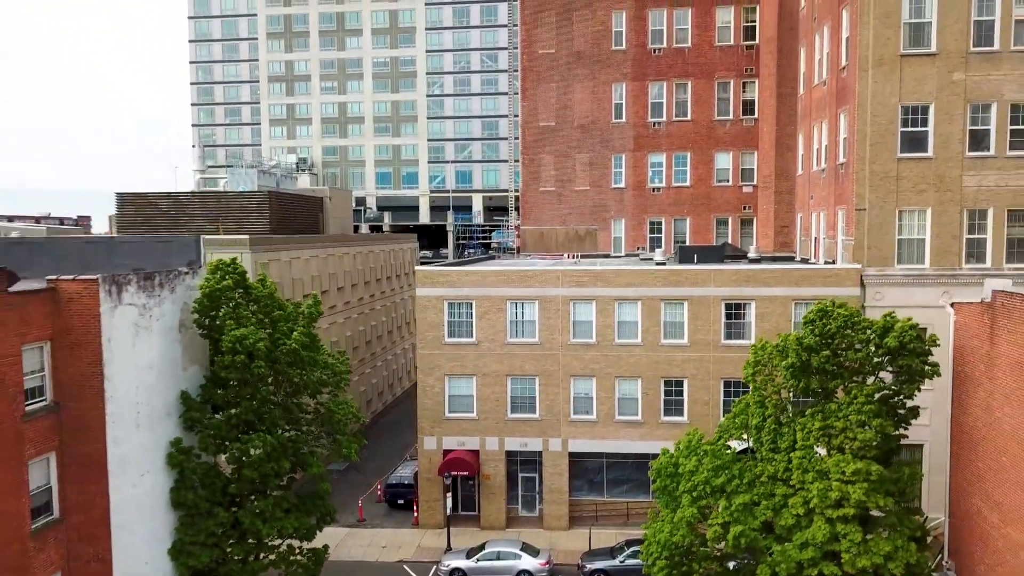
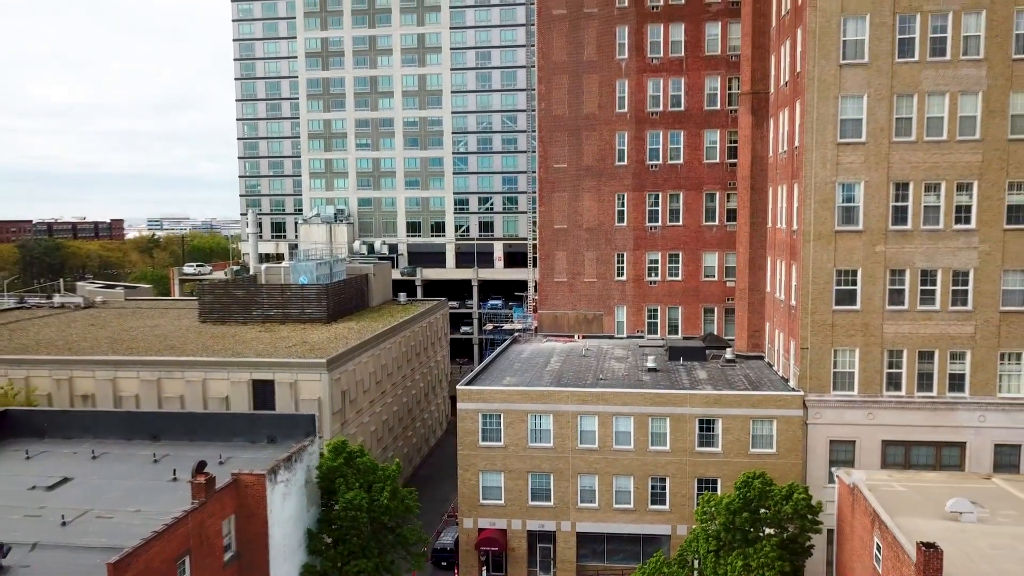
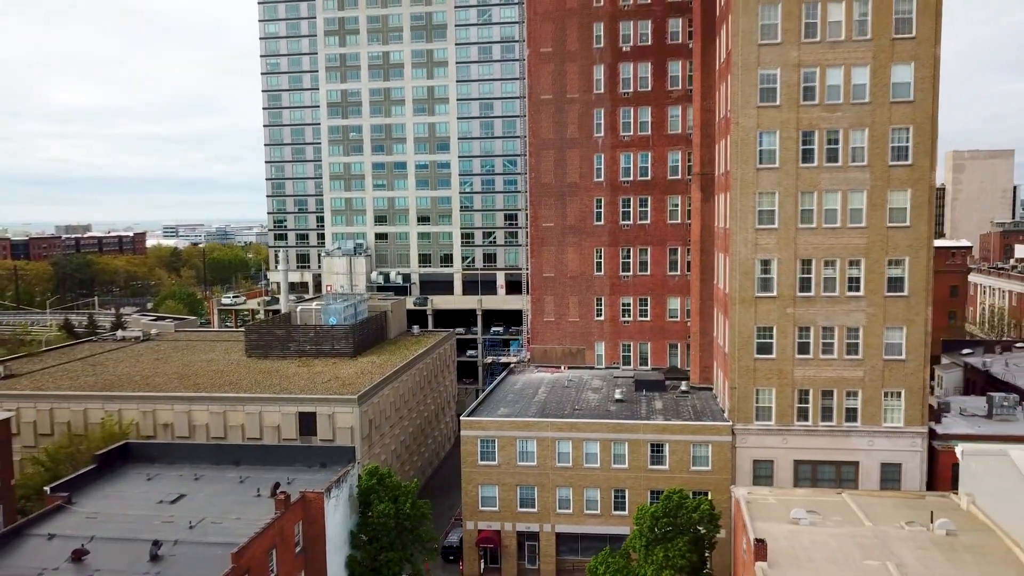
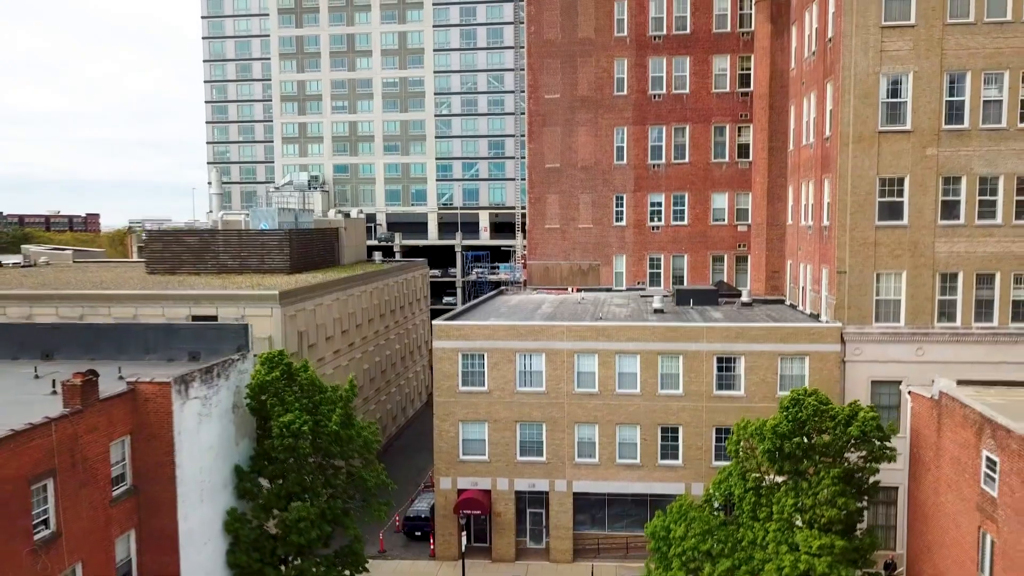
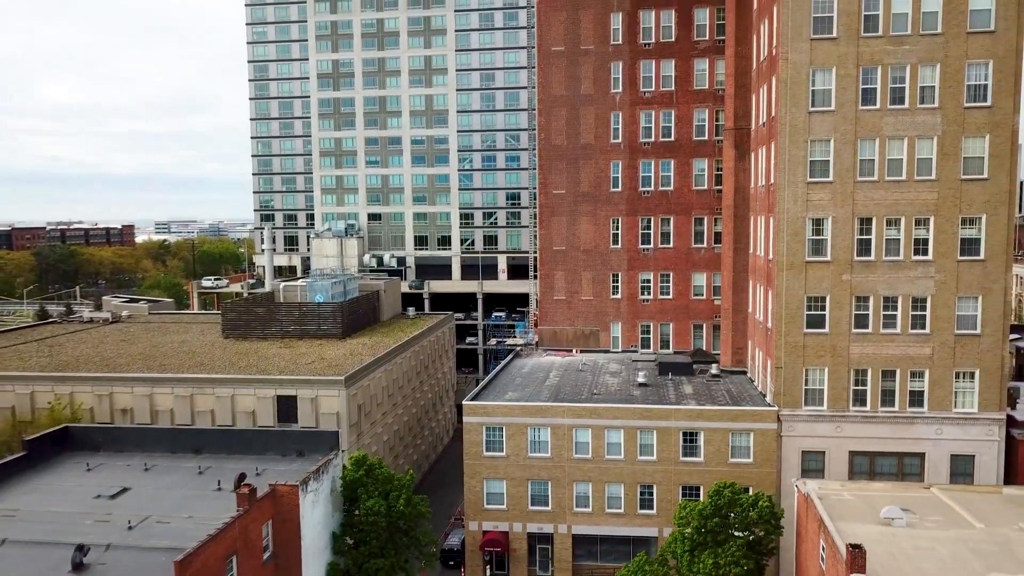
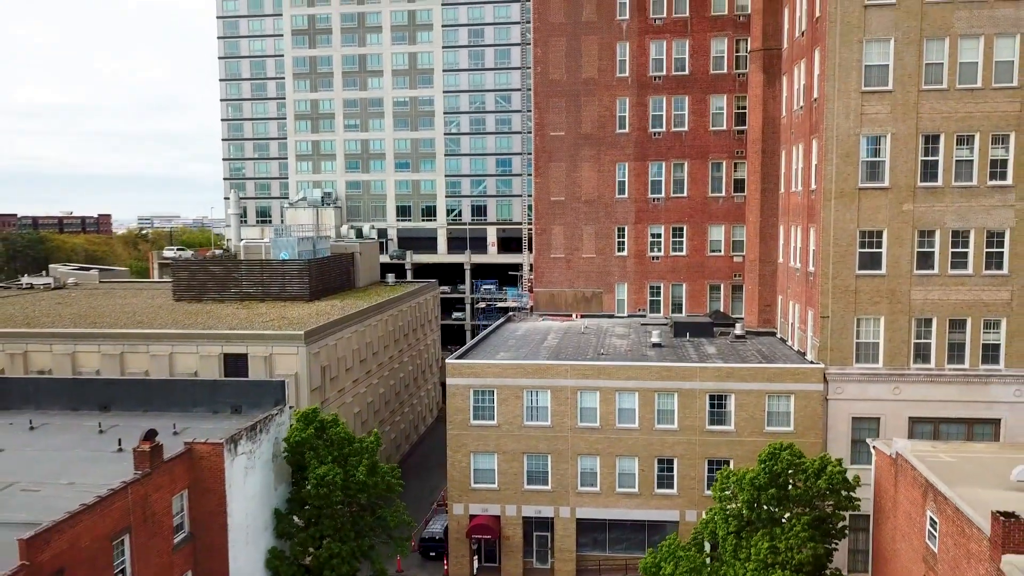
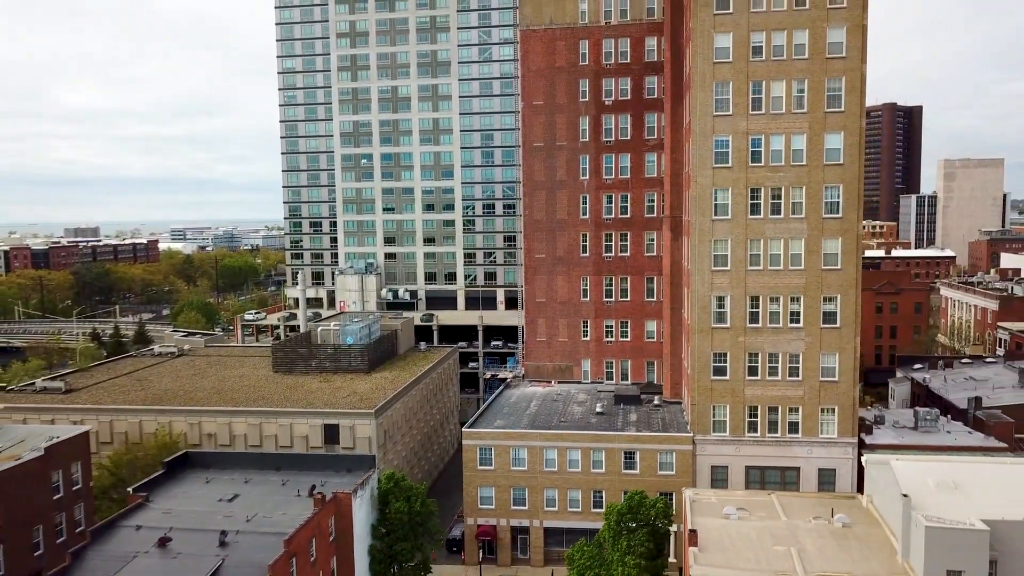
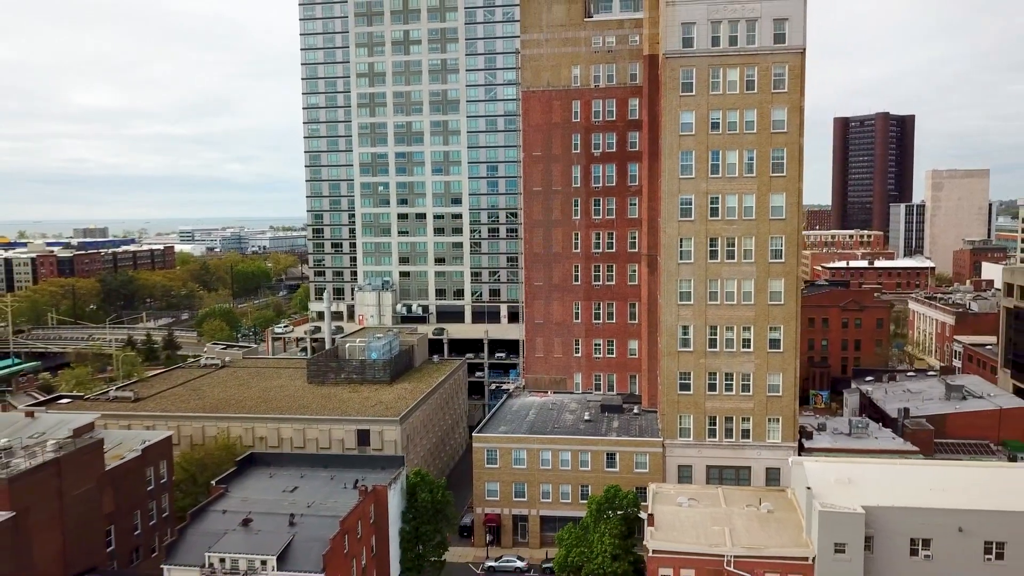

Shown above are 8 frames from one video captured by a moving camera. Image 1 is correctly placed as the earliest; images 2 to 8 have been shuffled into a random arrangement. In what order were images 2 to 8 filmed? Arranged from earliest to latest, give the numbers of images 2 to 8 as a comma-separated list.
4, 6, 2, 5, 3, 7, 8
